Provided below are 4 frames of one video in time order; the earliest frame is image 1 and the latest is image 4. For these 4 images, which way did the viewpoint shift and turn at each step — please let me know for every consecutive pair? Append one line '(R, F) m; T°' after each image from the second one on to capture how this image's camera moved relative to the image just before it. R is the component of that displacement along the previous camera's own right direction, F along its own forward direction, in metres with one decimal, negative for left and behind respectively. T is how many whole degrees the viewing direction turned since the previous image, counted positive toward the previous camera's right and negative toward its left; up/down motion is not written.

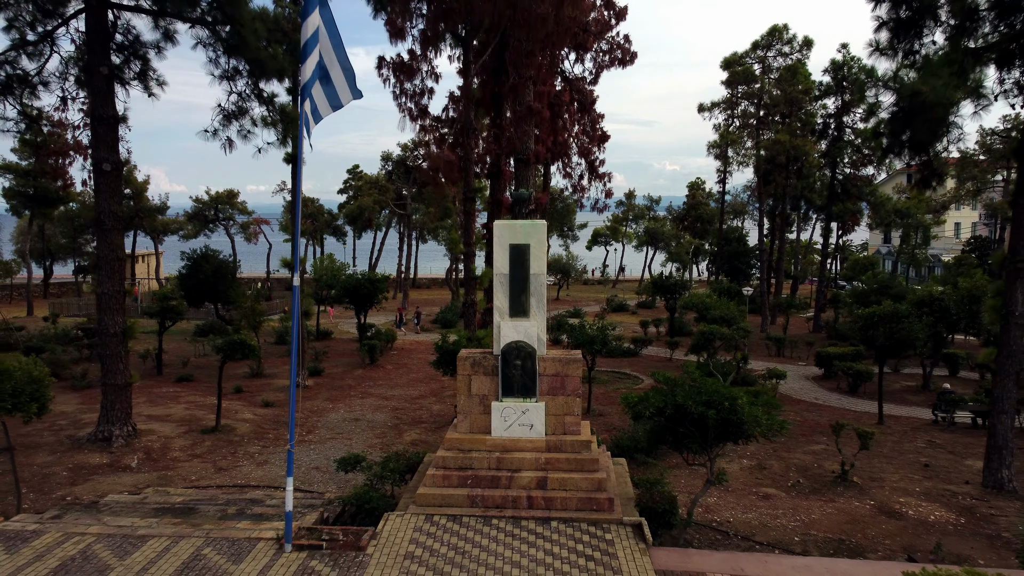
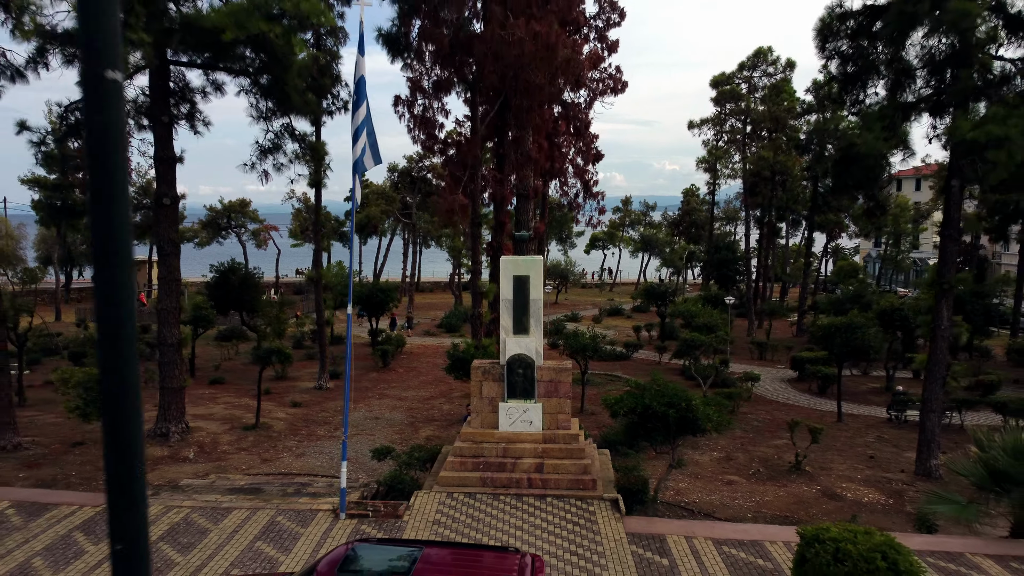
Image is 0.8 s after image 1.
(-0.1, -1.6) m; 0°
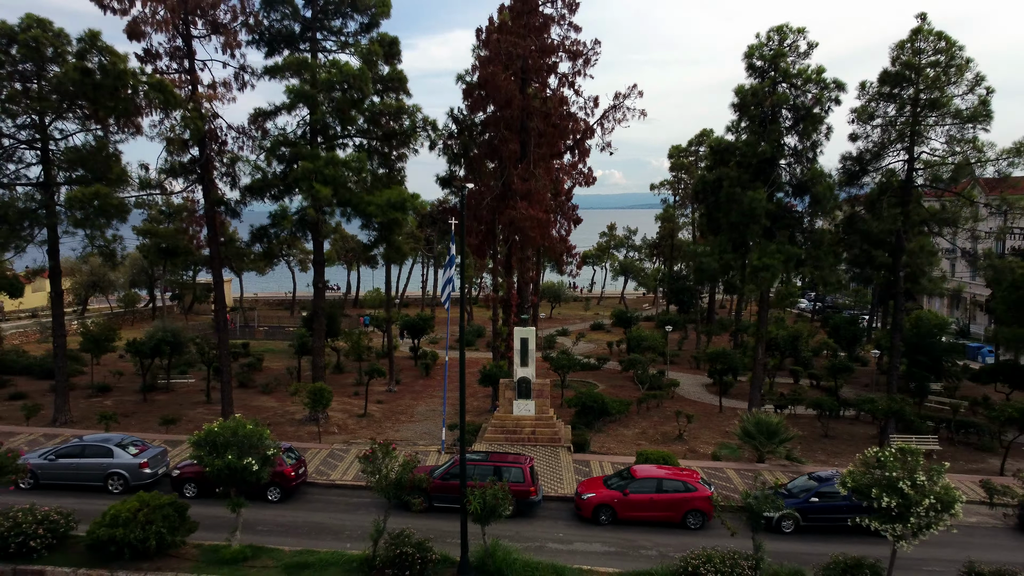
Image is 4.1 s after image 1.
(-0.3, -8.5) m; 0°
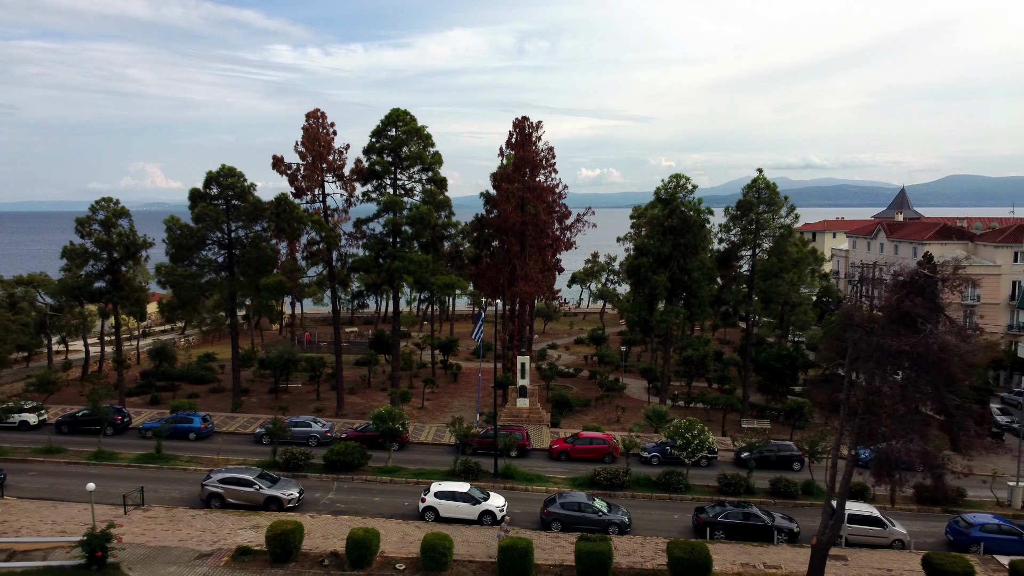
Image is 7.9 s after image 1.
(-0.3, -12.4) m; 0°
